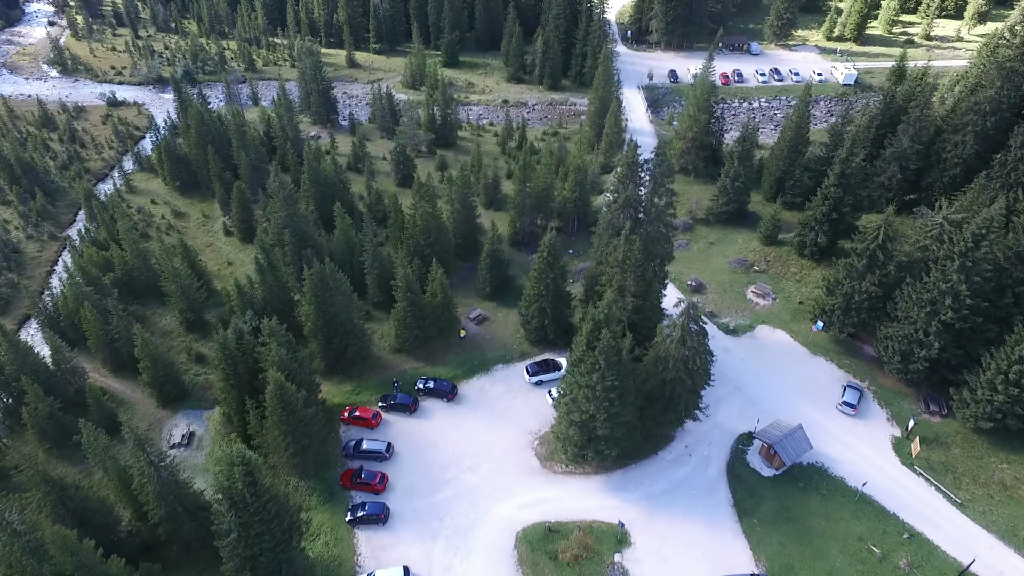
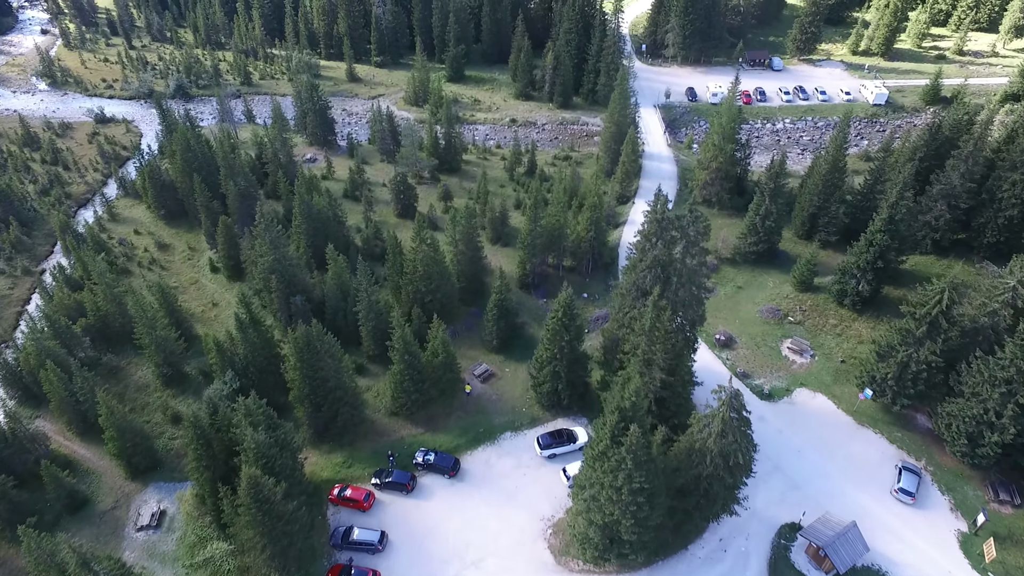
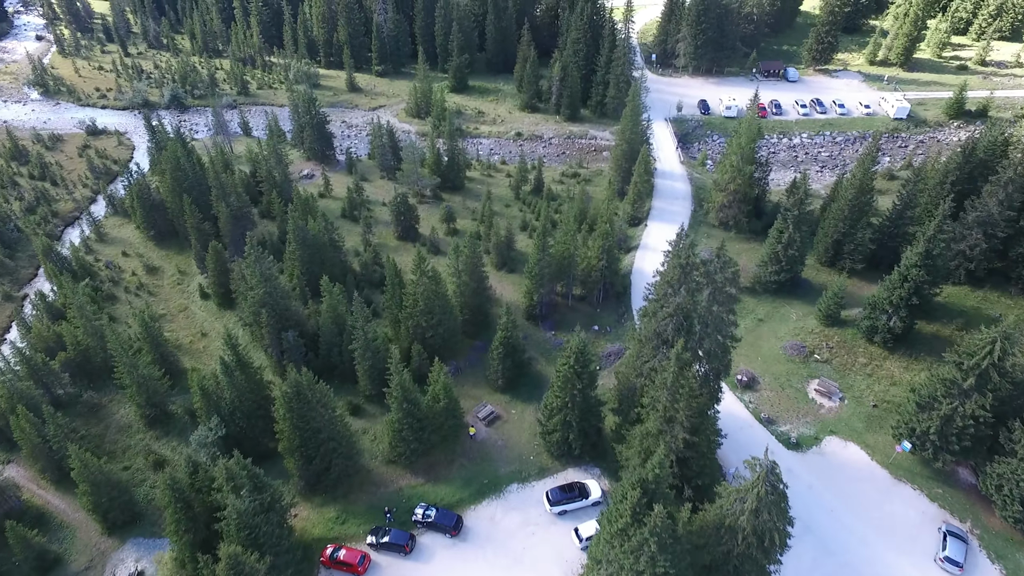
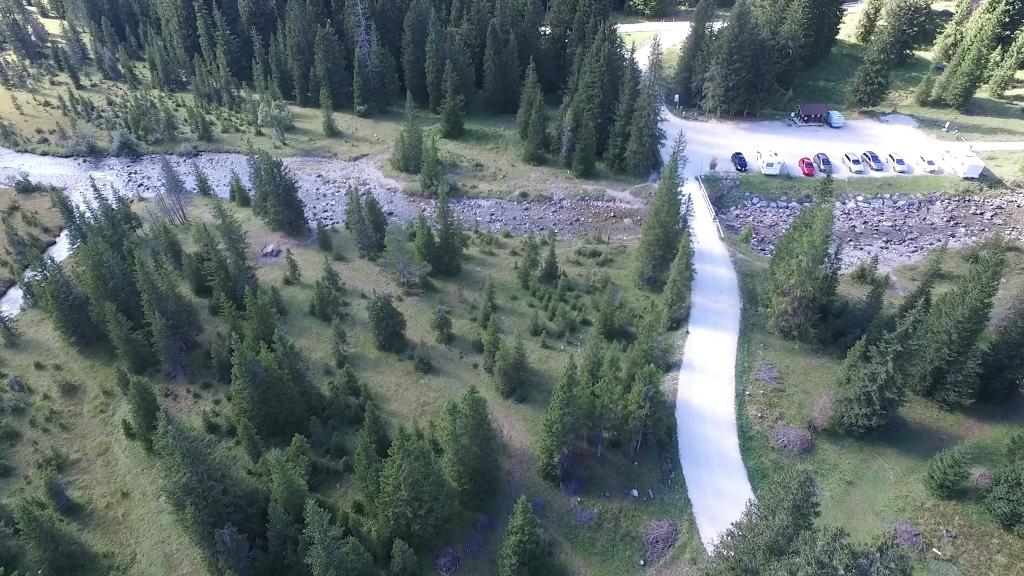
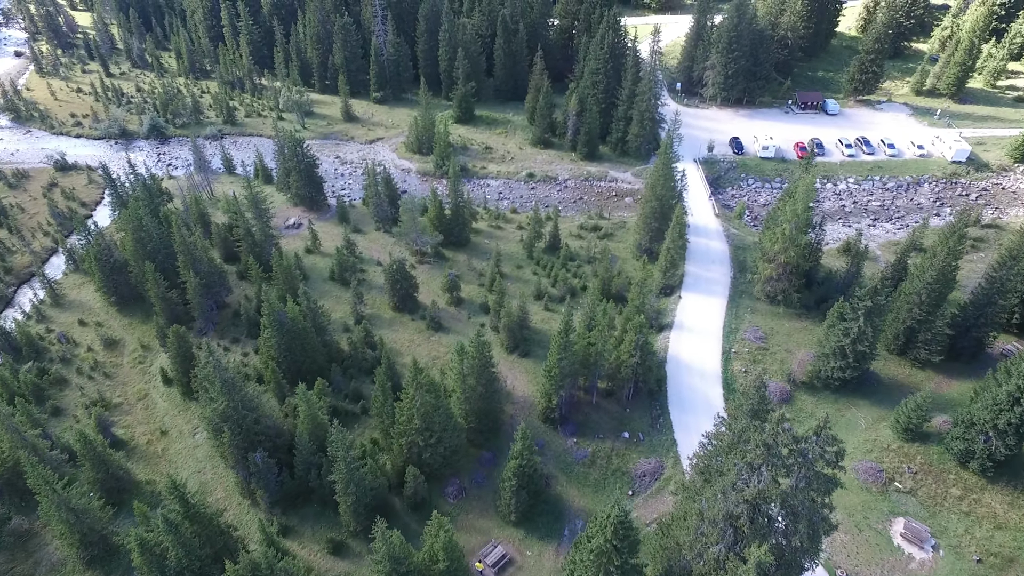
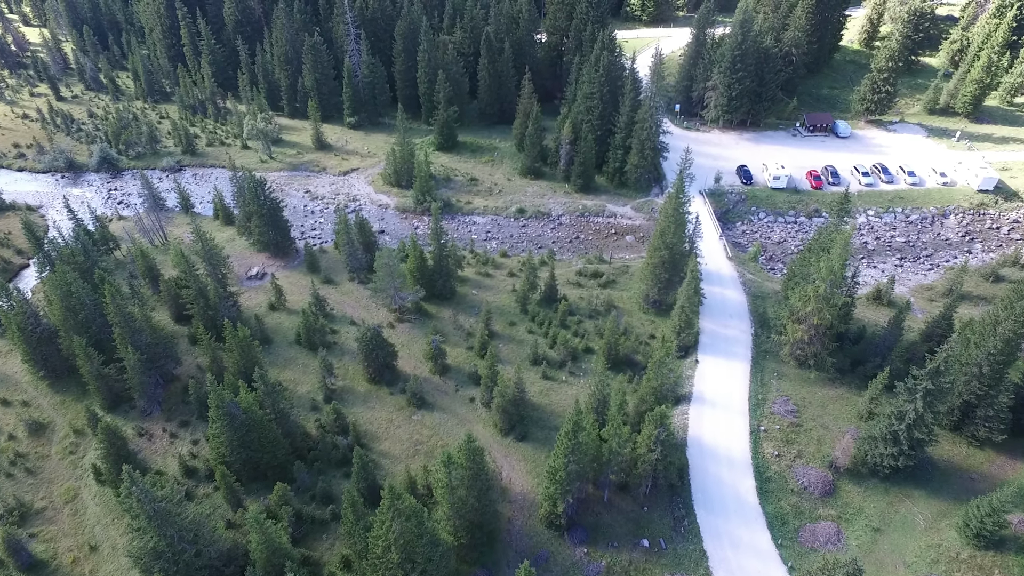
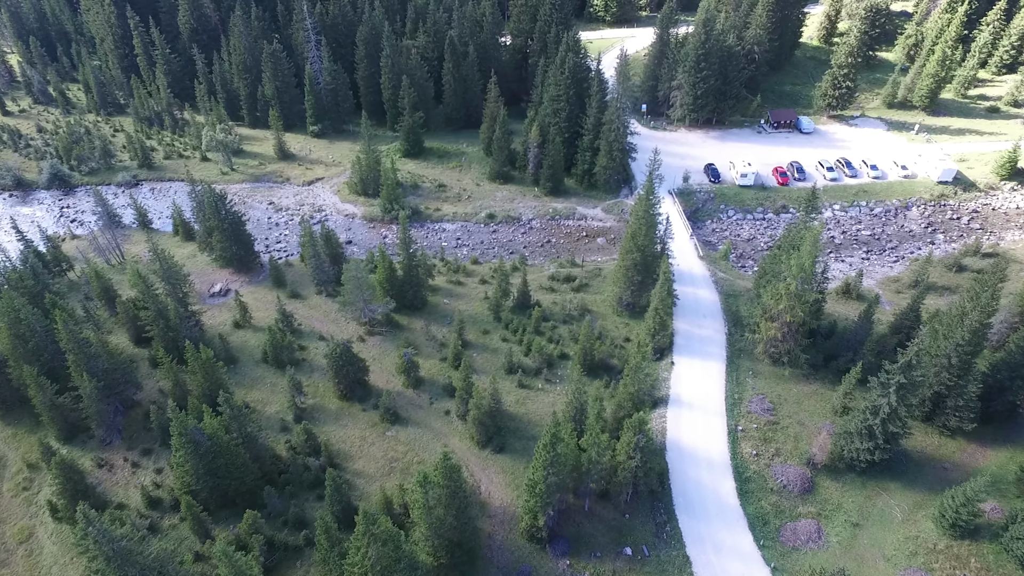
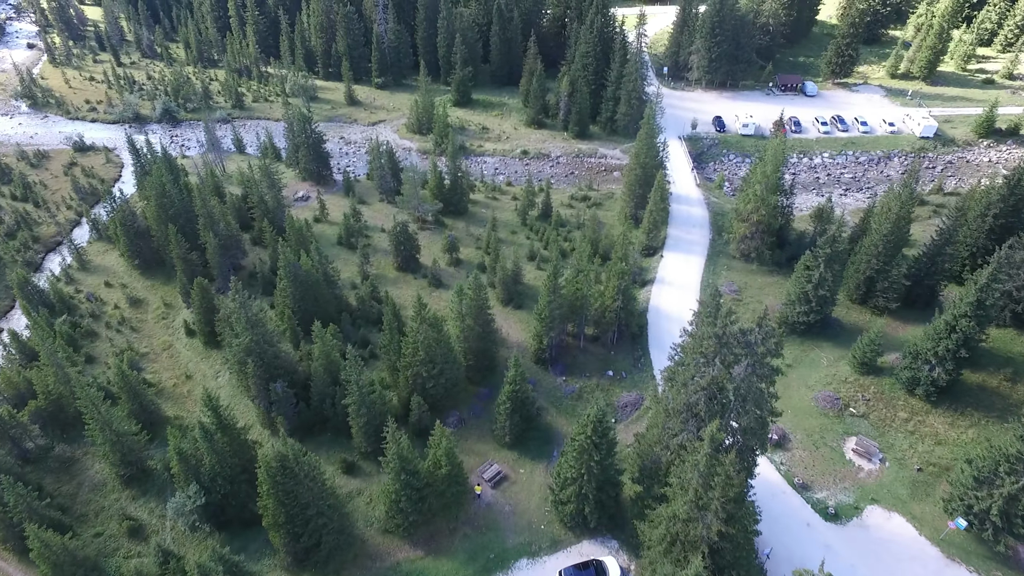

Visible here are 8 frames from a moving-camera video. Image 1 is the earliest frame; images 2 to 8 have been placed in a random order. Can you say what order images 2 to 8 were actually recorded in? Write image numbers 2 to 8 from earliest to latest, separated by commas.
2, 3, 8, 5, 4, 6, 7
